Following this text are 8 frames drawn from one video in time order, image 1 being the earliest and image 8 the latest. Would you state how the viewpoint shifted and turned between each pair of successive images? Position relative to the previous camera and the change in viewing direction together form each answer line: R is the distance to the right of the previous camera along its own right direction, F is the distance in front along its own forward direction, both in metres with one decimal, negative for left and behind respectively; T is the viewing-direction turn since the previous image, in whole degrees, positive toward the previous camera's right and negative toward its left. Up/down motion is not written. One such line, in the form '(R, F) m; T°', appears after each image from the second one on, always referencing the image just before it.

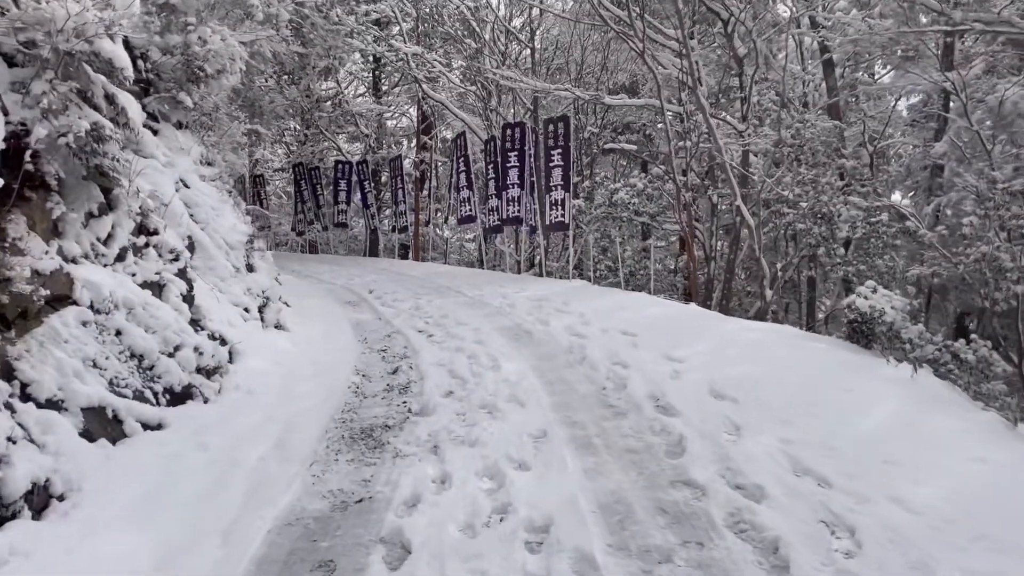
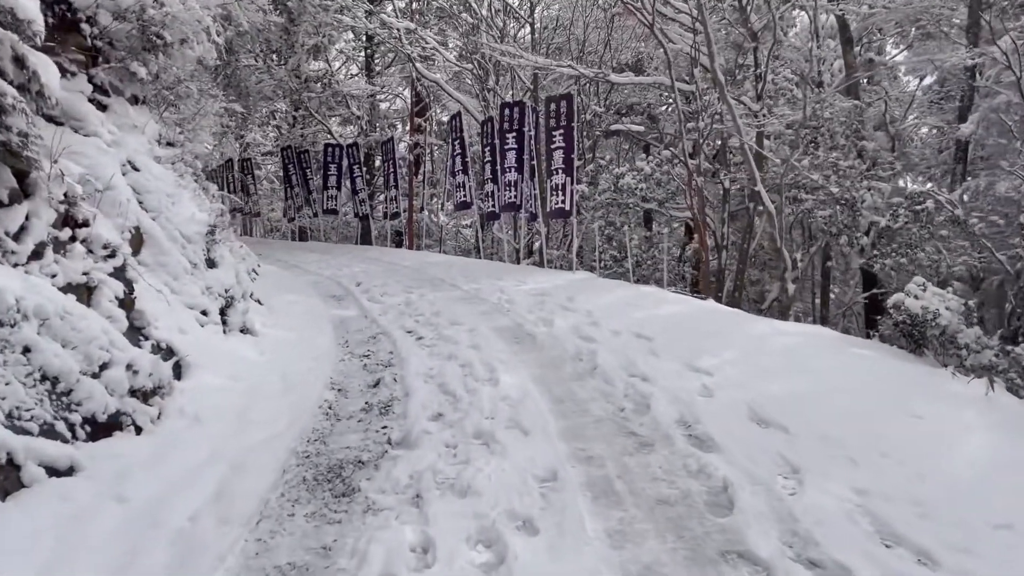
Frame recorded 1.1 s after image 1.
(0.0, +0.8) m; 0°
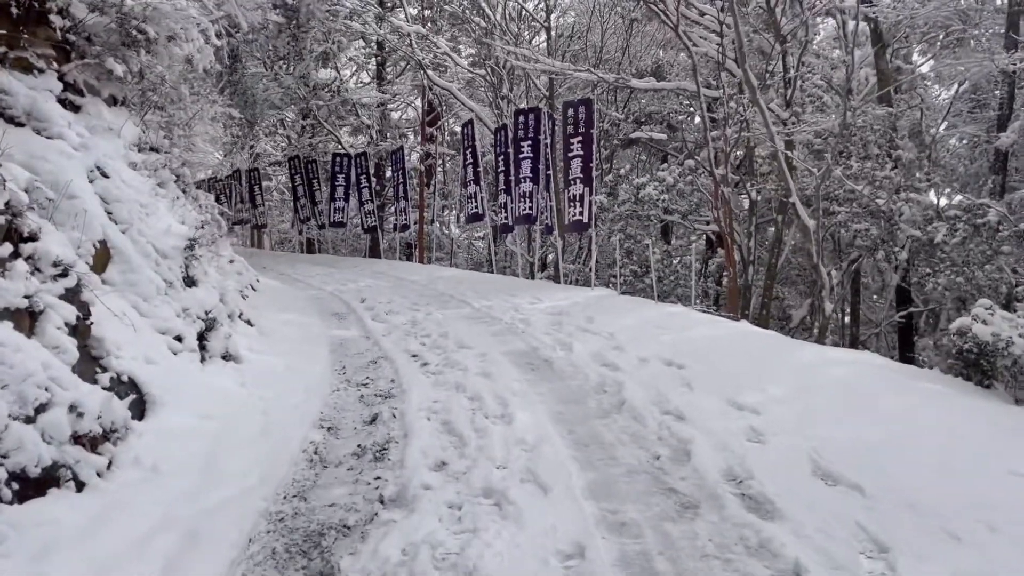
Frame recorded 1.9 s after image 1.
(0.0, +0.6) m; -1°
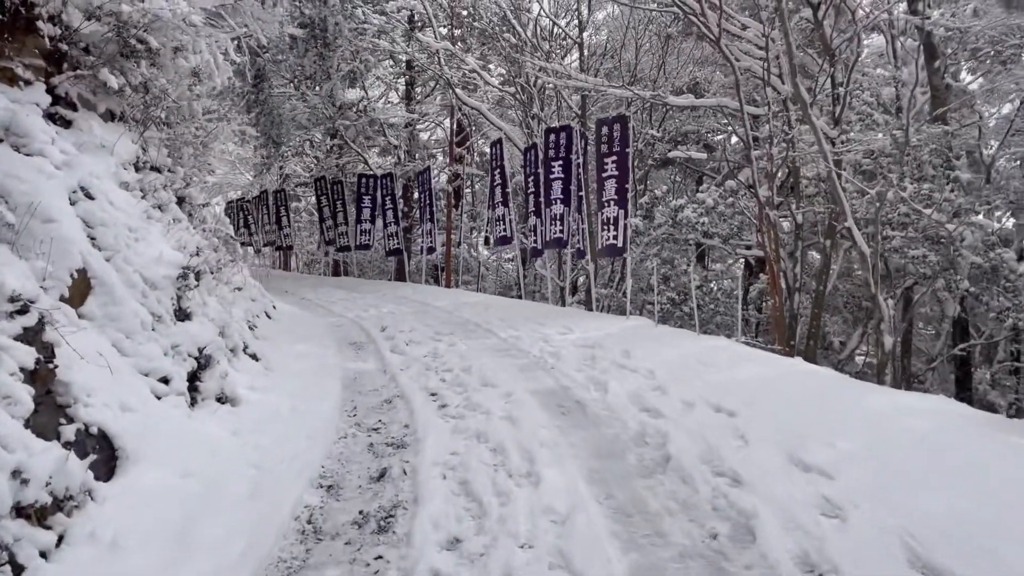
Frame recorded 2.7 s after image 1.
(0.0, +0.6) m; -2°
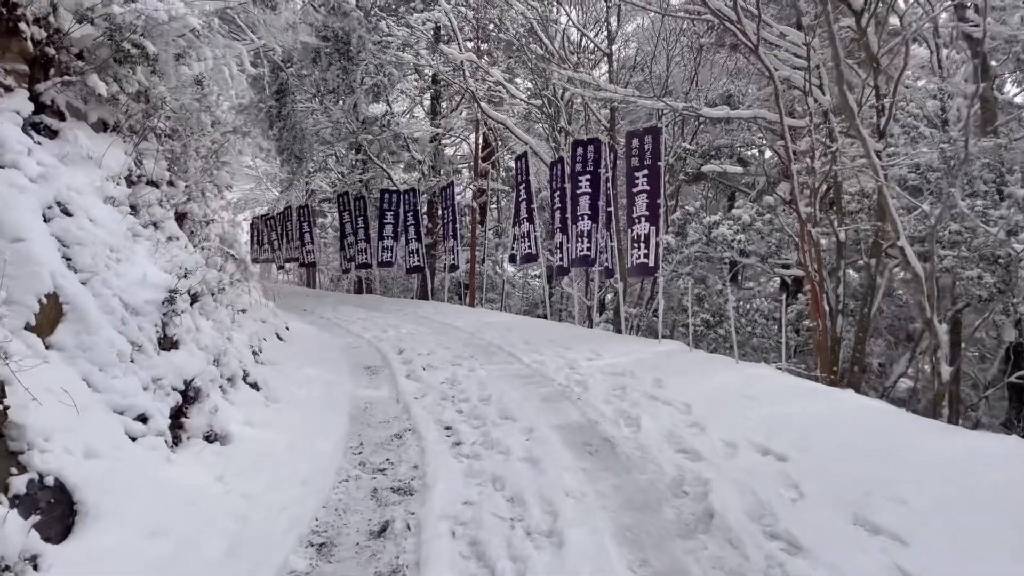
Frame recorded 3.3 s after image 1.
(0.0, +0.5) m; -2°
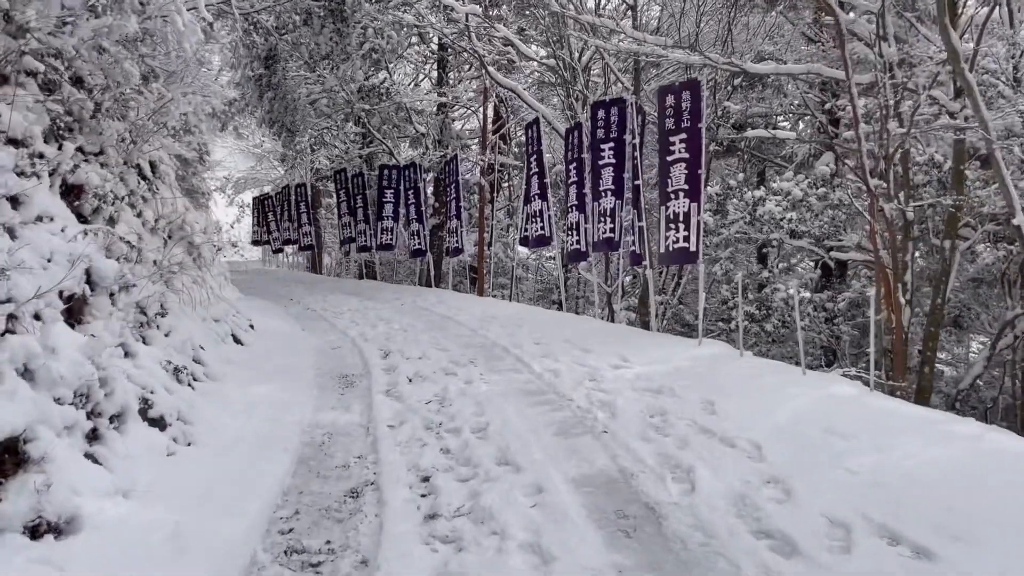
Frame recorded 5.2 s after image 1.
(+0.1, +1.5) m; -1°
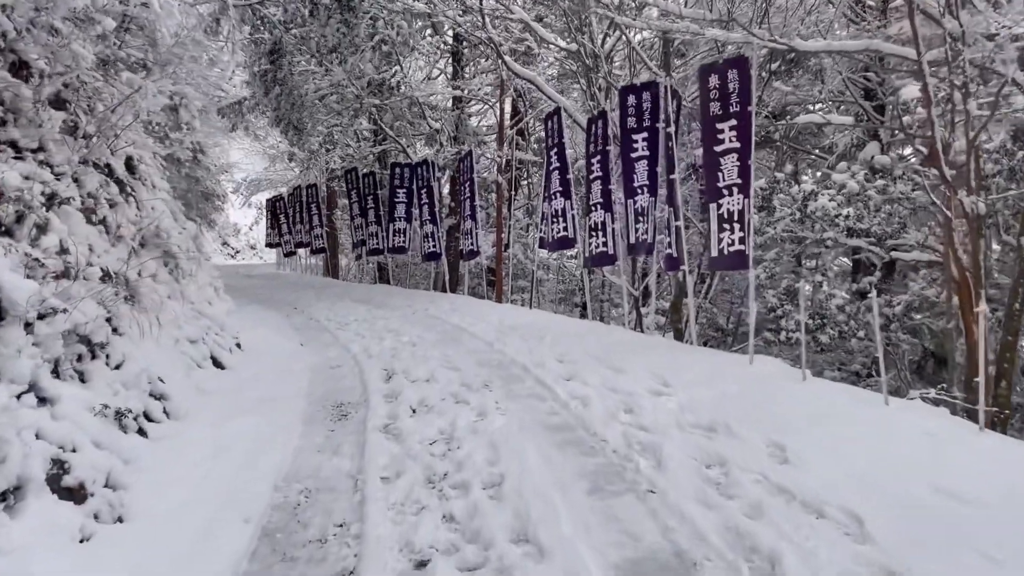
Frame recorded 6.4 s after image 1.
(0.0, +0.9) m; -2°
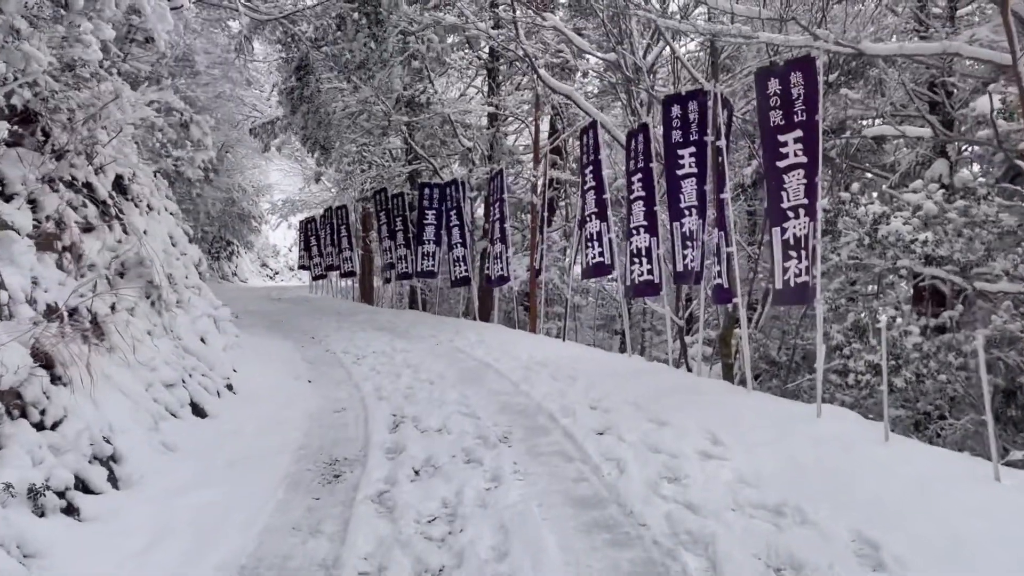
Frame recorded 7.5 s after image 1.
(+0.1, +0.8) m; -3°
